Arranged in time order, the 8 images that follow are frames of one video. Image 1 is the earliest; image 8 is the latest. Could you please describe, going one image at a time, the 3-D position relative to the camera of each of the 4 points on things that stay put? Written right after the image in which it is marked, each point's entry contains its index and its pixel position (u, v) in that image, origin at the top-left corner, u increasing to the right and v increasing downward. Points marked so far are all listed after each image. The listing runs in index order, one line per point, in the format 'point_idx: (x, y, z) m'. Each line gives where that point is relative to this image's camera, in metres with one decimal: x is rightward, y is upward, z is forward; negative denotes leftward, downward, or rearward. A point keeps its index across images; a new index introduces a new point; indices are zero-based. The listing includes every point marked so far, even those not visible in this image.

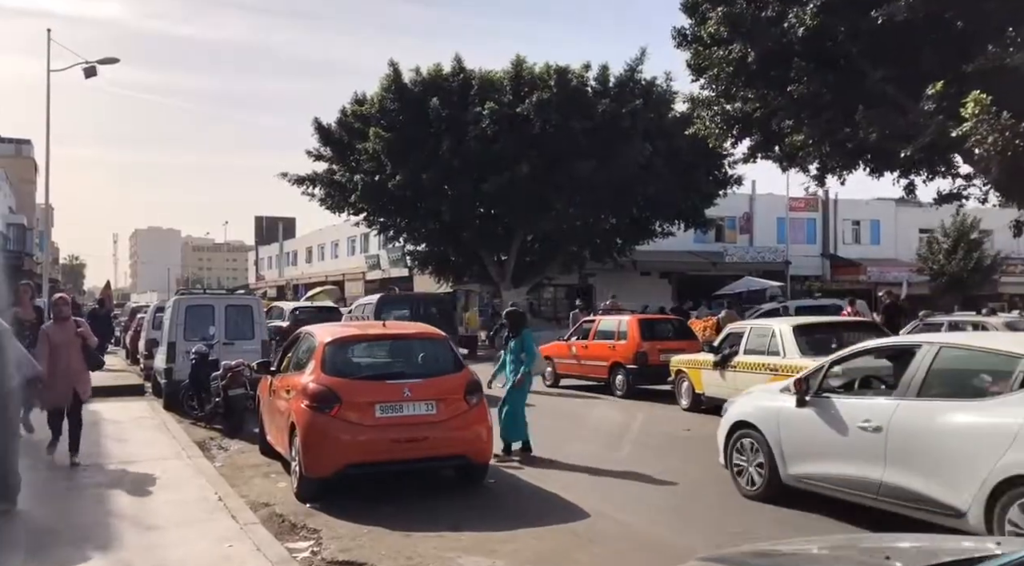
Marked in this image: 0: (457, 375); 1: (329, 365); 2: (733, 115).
0: (-0.6, -0.9, +8.1) m
1: (-1.8, -0.8, +7.9) m
2: (+3.8, +2.9, +14.0) m
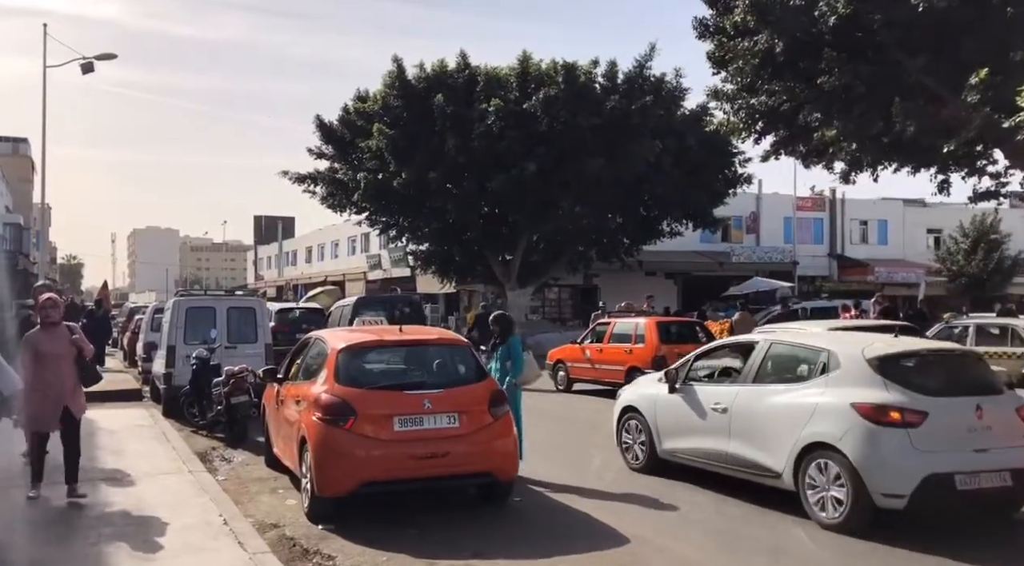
0: (-0.3, -1.0, +7.5) m
1: (-1.5, -0.8, +7.3) m
2: (+4.1, +2.9, +13.4) m
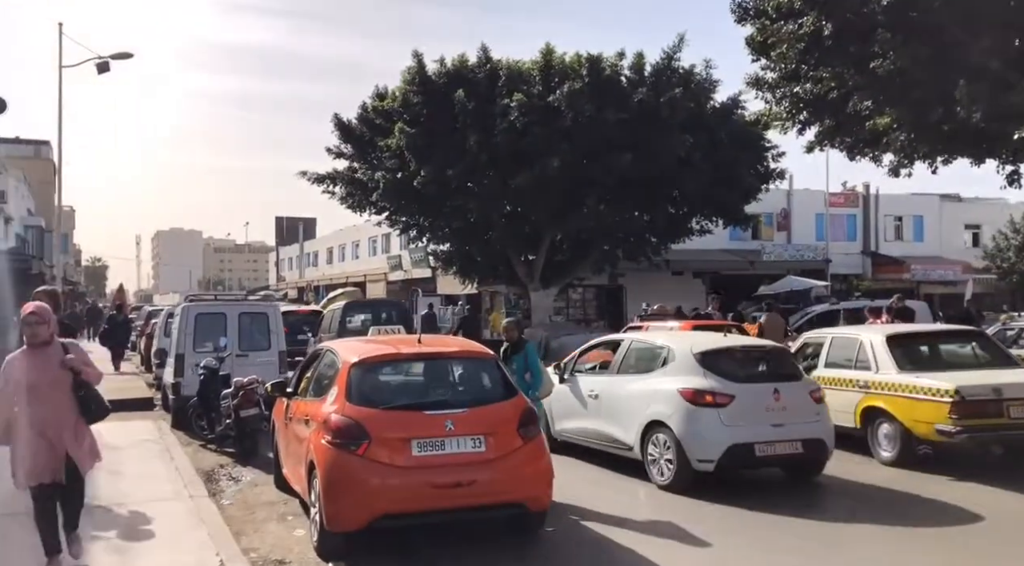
0: (0.0, -1.0, +6.7) m
1: (-1.3, -0.9, +6.5) m
2: (+4.5, +2.9, +12.4) m
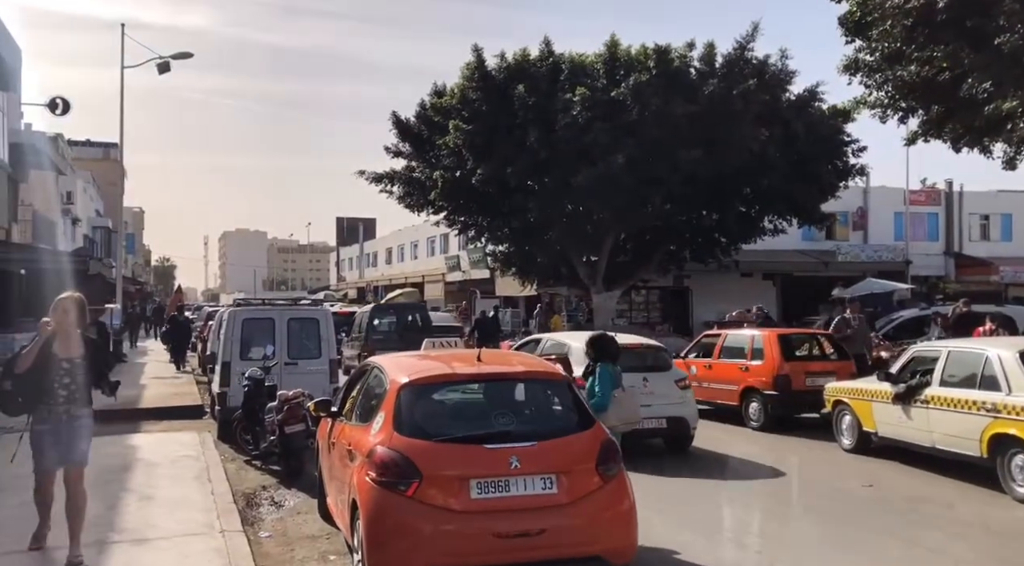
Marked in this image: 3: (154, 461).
0: (+0.5, -1.1, +5.7) m
1: (-0.7, -0.9, +5.6) m
2: (+5.4, +2.8, +11.1) m
3: (-4.3, -2.1, +9.6) m
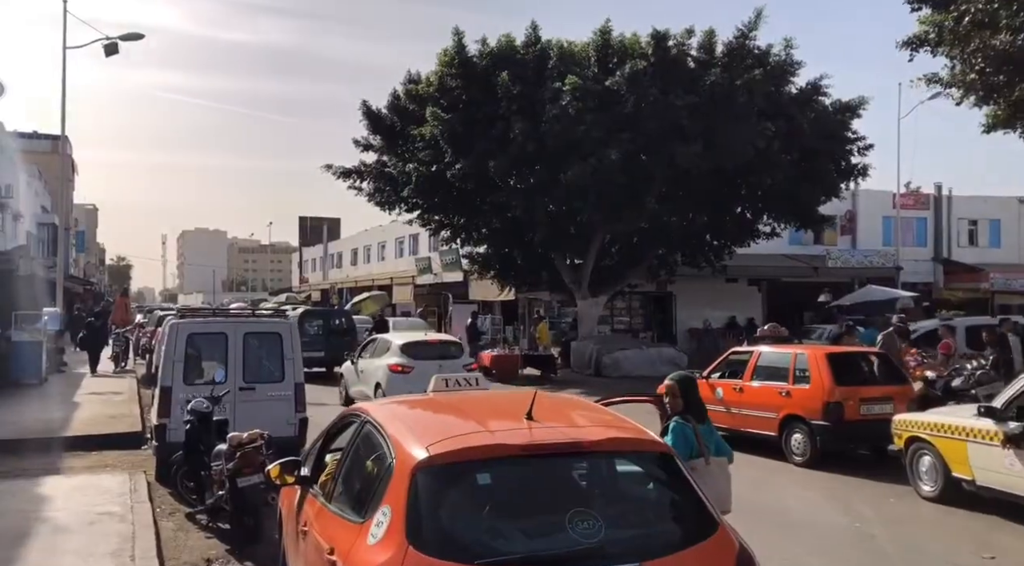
0: (+0.9, -1.2, +3.6) m
1: (-0.4, -1.0, +3.5) m
2: (+5.6, +2.7, +9.3) m
3: (-4.1, -2.2, +7.4) m
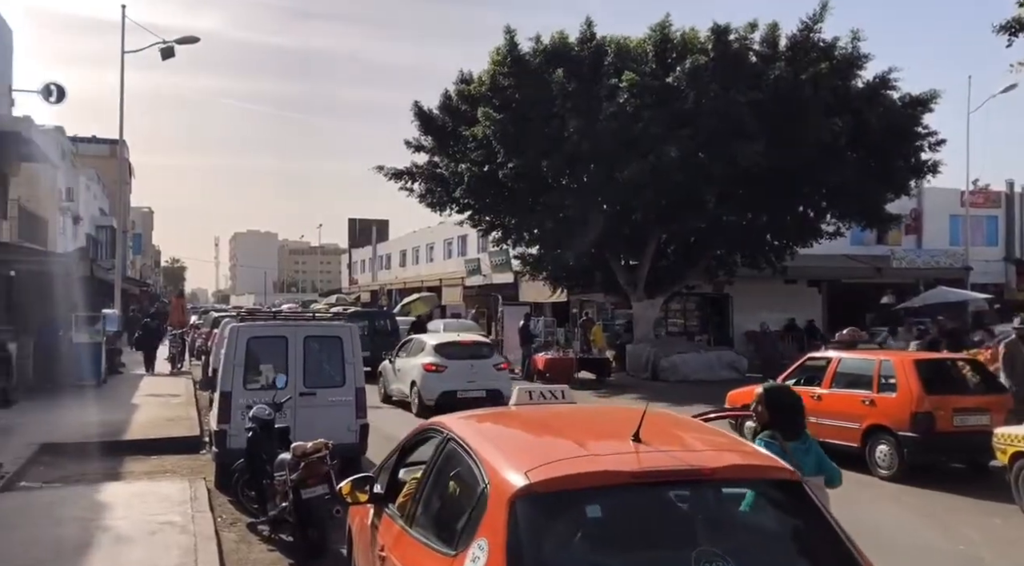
0: (+1.3, -1.2, +3.1) m
1: (+0.1, -1.0, +3.0) m
2: (+6.3, +2.6, +8.5) m
3: (-3.5, -2.2, +7.2) m
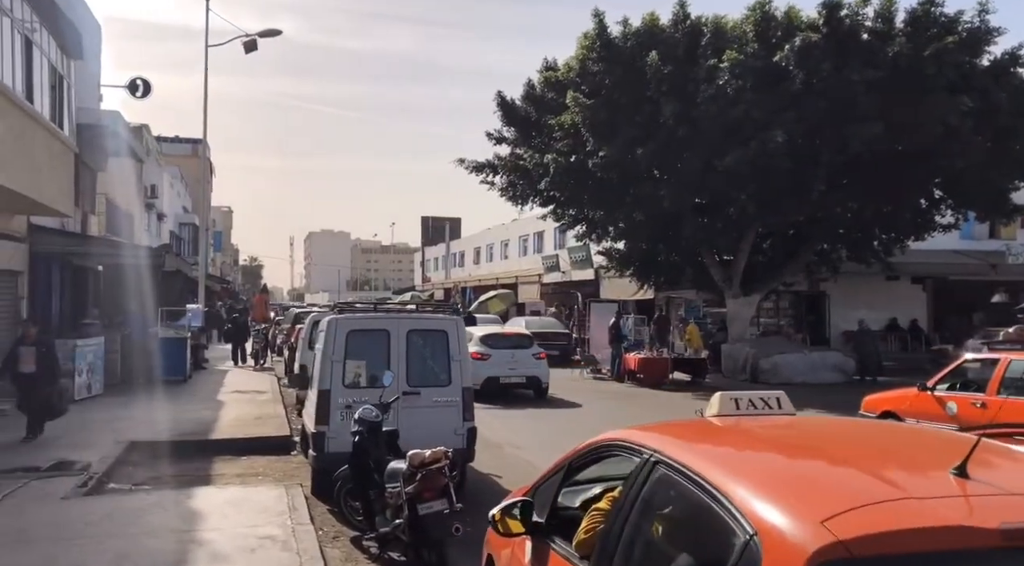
0: (+2.1, -1.1, +1.9) m
1: (+0.9, -0.9, +2.0) m
2: (+7.6, +2.7, +6.9) m
3: (-2.3, -2.1, +6.4) m
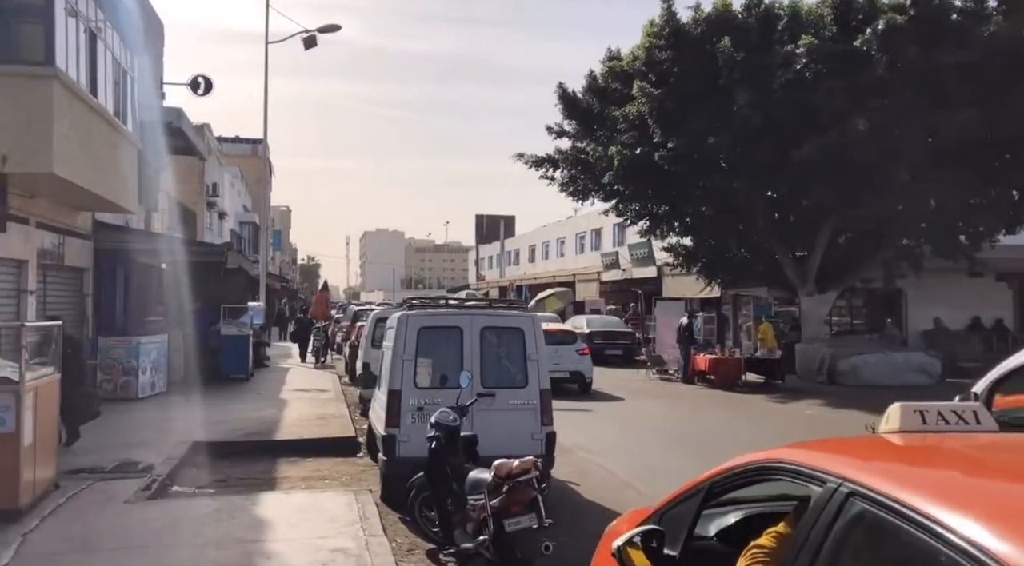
0: (+2.5, -1.0, +1.2) m
1: (+1.3, -0.9, +1.3) m
2: (+8.3, +2.8, +5.7) m
3: (-1.6, -2.1, +5.9) m
